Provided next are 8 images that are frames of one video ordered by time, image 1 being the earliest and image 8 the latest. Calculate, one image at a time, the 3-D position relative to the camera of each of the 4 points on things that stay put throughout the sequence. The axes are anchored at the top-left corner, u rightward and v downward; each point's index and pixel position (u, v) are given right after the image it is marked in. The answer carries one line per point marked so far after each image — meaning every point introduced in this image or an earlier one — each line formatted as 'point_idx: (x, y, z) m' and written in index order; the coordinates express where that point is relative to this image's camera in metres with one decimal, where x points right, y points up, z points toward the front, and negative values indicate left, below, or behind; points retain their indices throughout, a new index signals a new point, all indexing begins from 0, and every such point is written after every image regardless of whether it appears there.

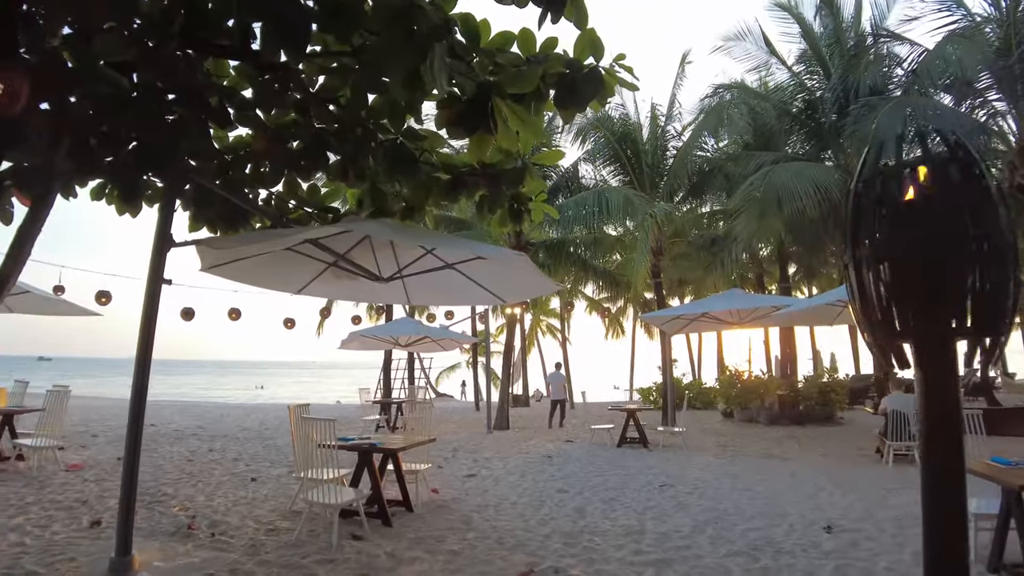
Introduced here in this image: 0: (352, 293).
0: (-1.8, -0.1, +7.5) m
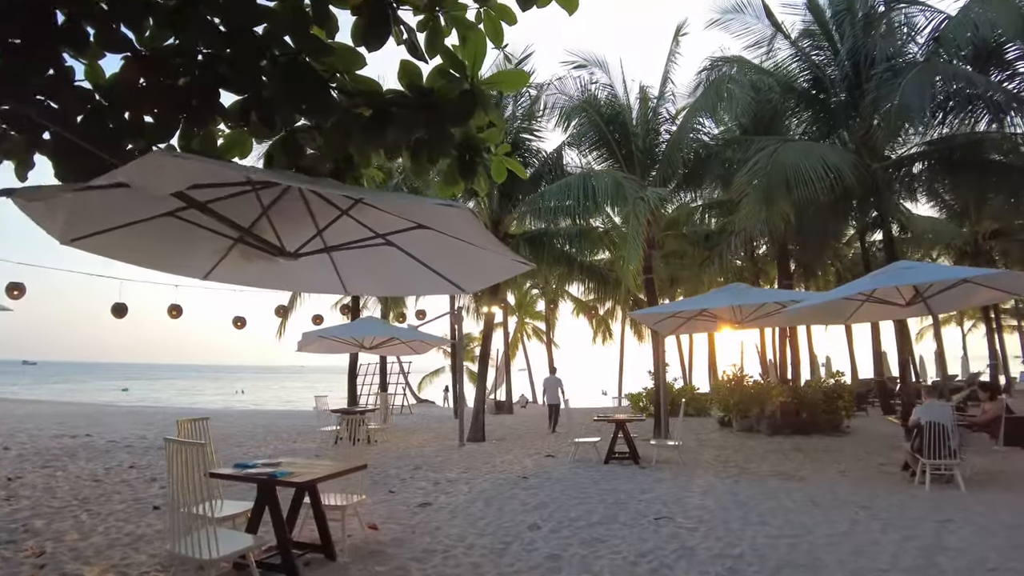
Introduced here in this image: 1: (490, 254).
0: (-2.1, +0.1, +6.0) m
1: (-0.2, +0.3, +5.0) m
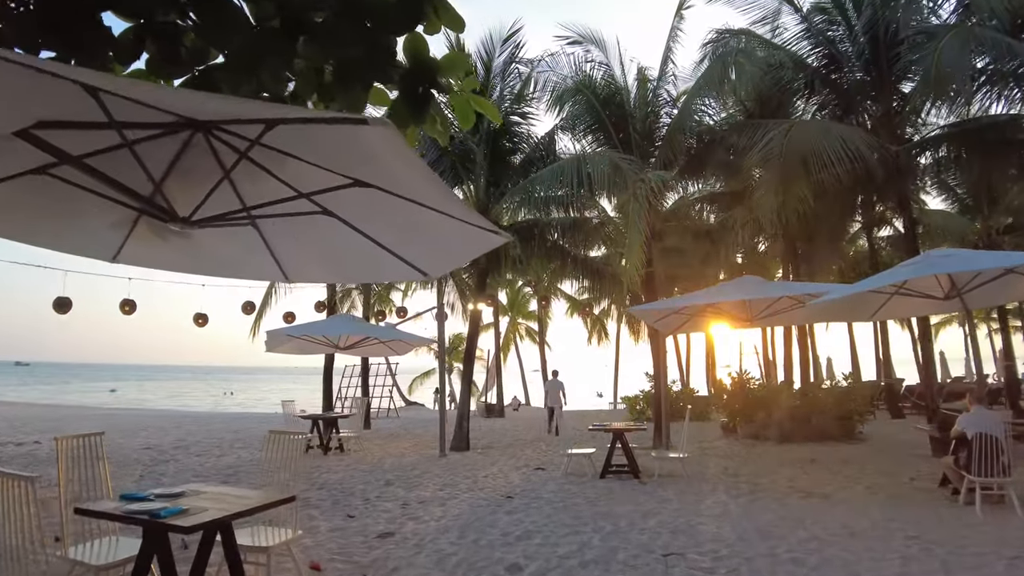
0: (-2.3, +0.2, +4.9) m
1: (-0.4, +0.4, +3.8) m
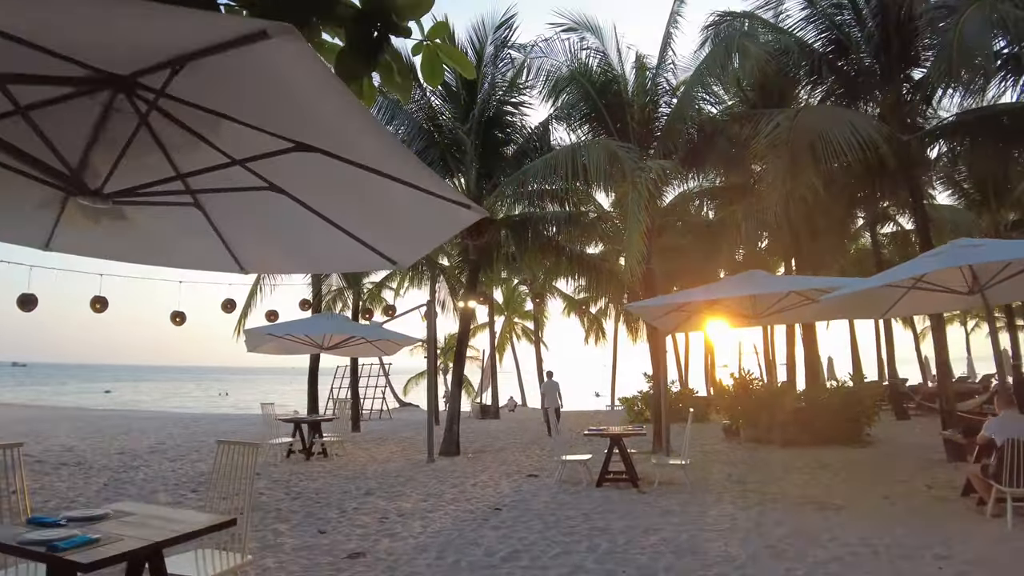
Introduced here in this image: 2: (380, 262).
0: (-2.4, +0.3, +4.3) m
1: (-0.5, +0.4, +3.3) m
2: (-0.8, +0.2, +4.1) m
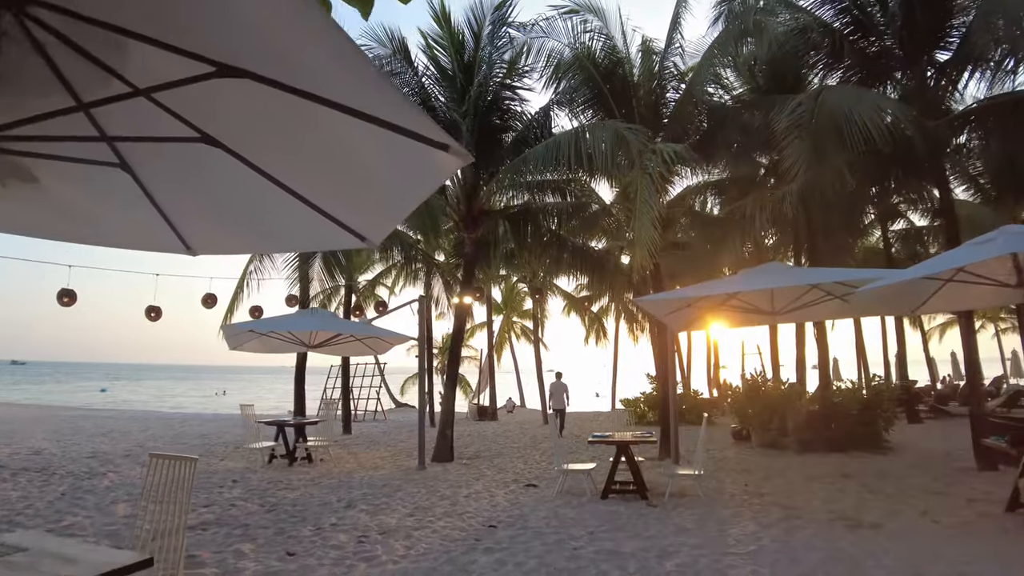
0: (-2.4, +0.3, +3.6) m
1: (-0.5, +0.5, +2.5) m
2: (-0.8, +0.2, +3.4) m
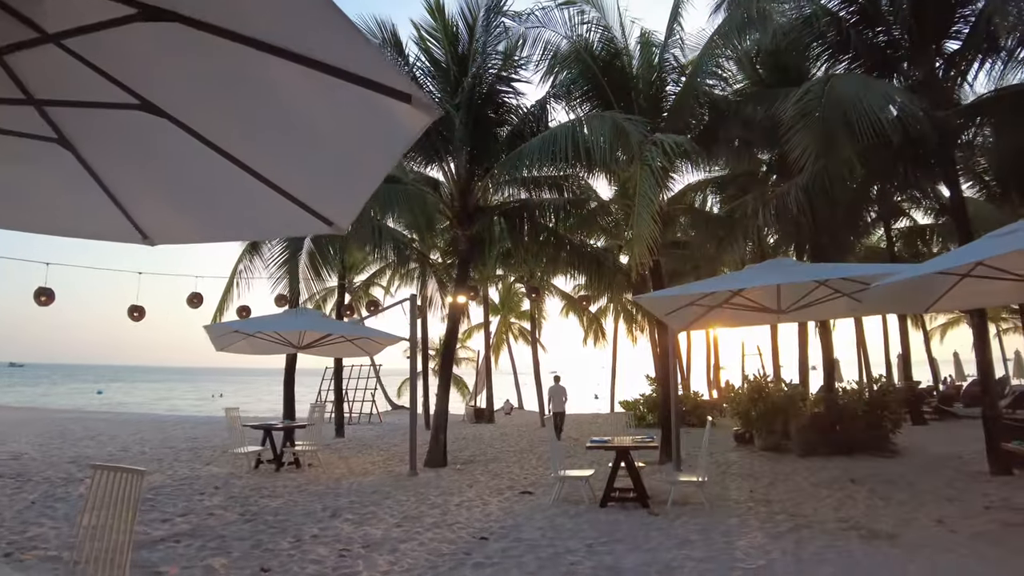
0: (-2.5, +0.4, +3.2) m
1: (-0.6, +0.6, +2.2) m
2: (-0.9, +0.3, +3.0) m
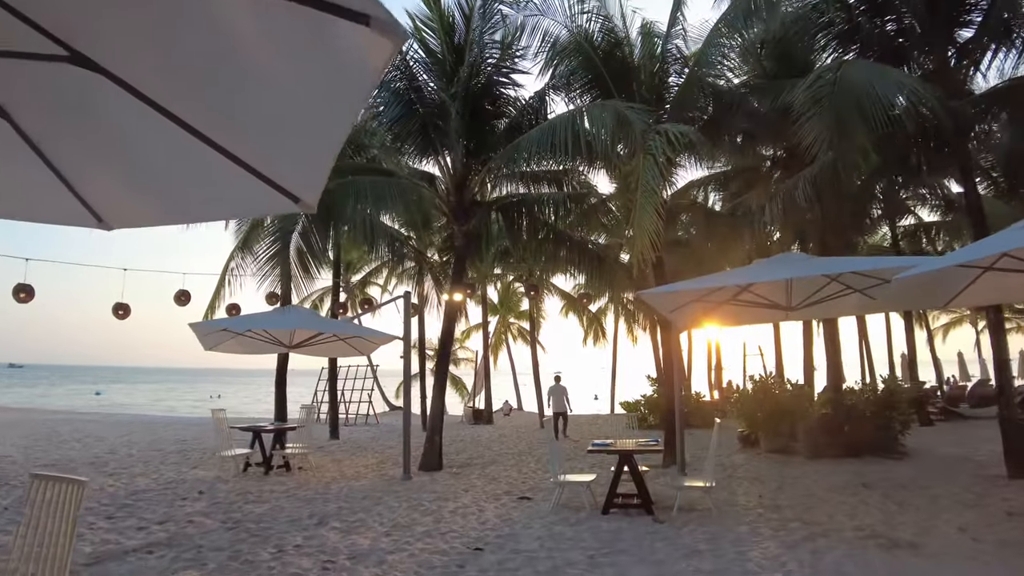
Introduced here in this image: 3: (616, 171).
0: (-2.5, +0.4, +2.8) m
1: (-0.6, +0.6, +1.8) m
2: (-0.9, +0.3, +2.7) m
3: (+1.7, +2.0, +11.3) m
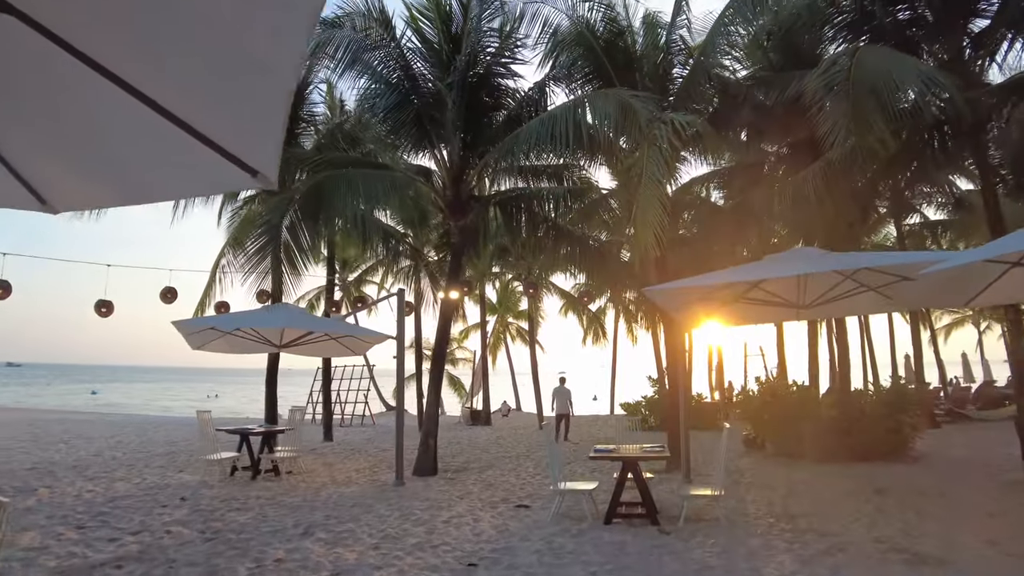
0: (-2.5, +0.5, +2.5) m
1: (-0.6, +0.7, +1.4) m
2: (-0.9, +0.4, +2.3) m
3: (+1.7, +2.0, +10.9) m
